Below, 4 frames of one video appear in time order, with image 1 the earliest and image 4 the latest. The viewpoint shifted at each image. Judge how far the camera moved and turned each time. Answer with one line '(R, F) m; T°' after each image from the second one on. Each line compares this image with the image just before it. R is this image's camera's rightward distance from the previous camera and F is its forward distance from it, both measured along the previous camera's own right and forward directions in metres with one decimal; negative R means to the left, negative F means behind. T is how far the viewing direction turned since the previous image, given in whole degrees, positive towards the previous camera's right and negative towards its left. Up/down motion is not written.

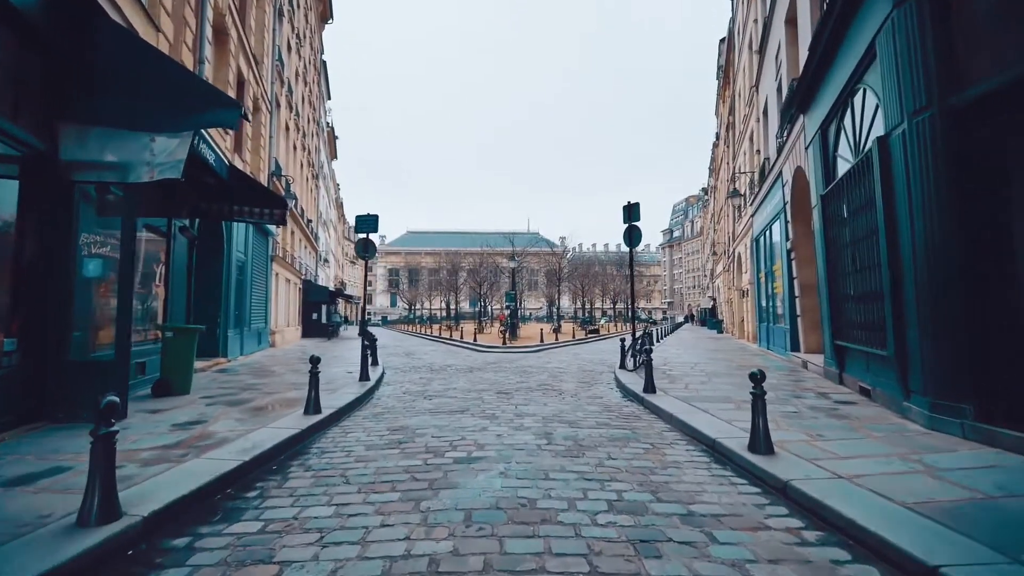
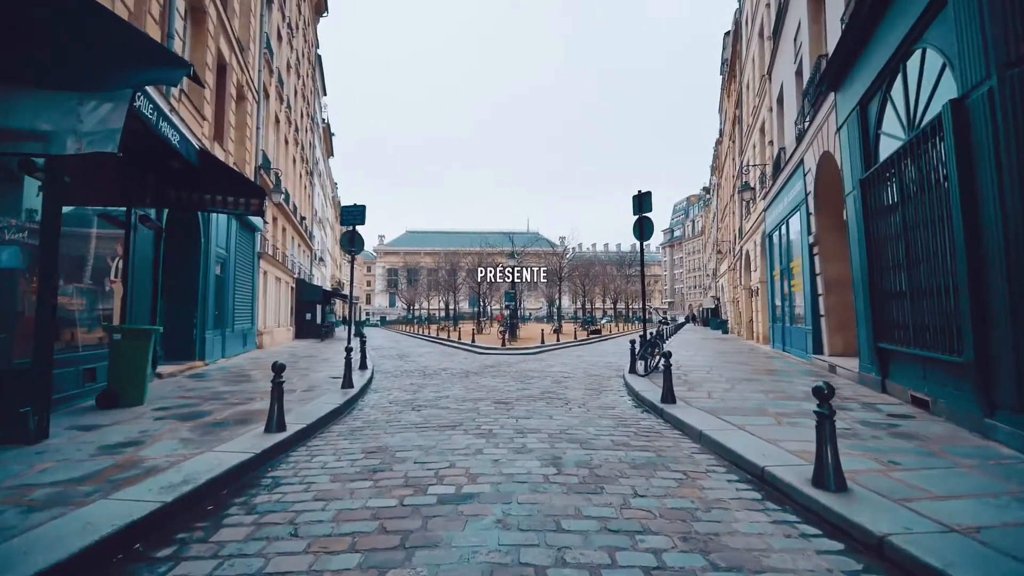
(0.0, +1.0) m; 0°
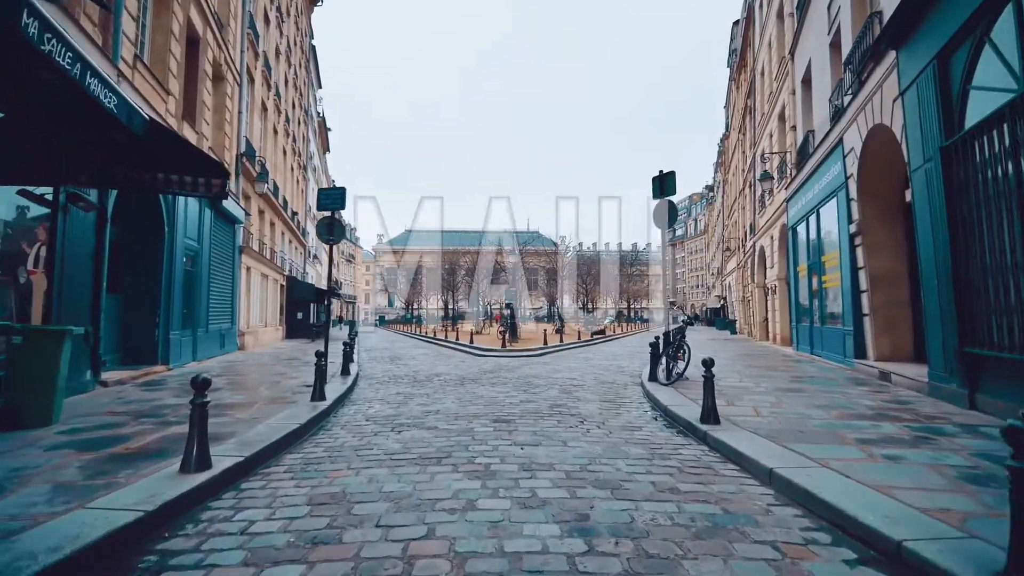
(0.0, +1.5) m; 0°
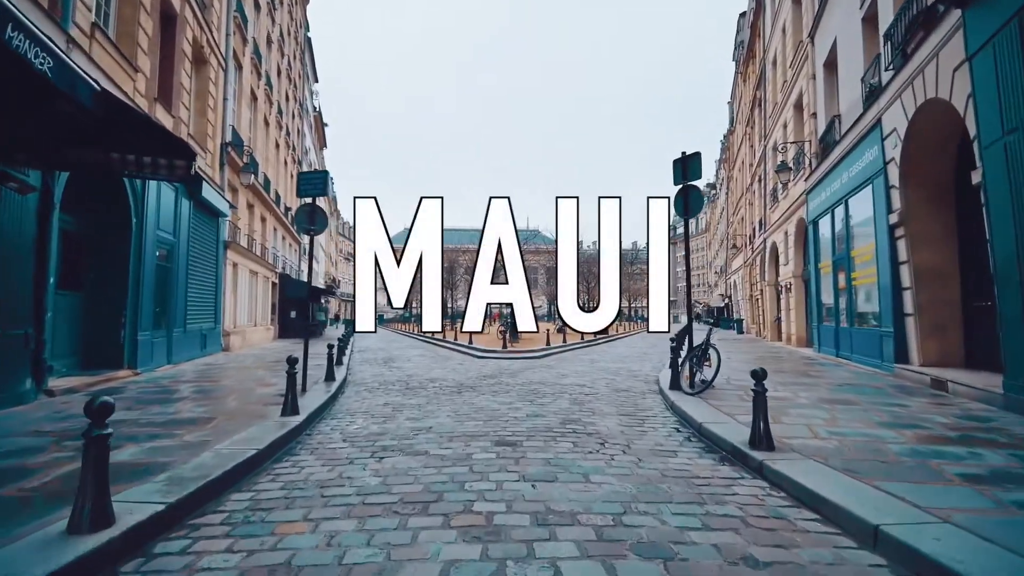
(-0.1, +1.1) m; 0°
